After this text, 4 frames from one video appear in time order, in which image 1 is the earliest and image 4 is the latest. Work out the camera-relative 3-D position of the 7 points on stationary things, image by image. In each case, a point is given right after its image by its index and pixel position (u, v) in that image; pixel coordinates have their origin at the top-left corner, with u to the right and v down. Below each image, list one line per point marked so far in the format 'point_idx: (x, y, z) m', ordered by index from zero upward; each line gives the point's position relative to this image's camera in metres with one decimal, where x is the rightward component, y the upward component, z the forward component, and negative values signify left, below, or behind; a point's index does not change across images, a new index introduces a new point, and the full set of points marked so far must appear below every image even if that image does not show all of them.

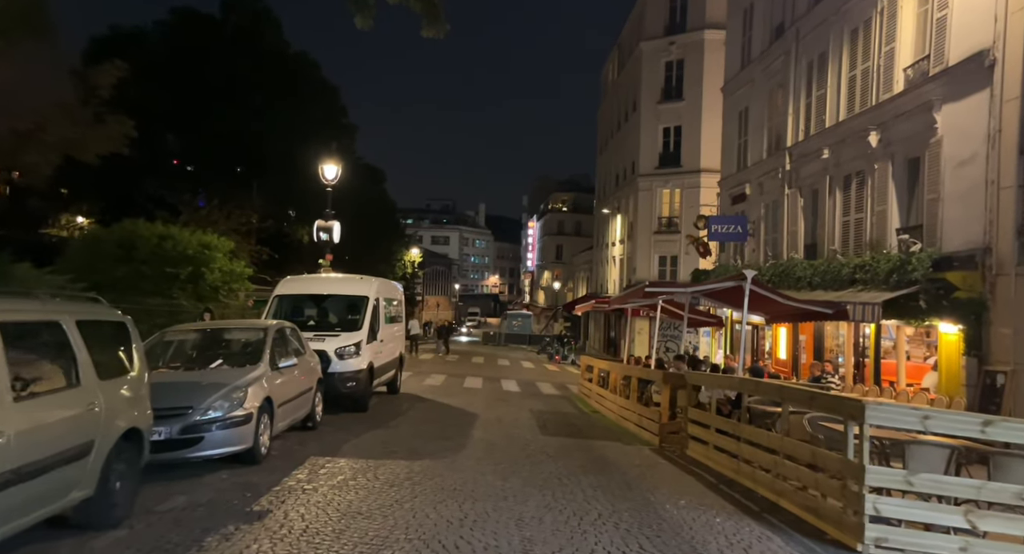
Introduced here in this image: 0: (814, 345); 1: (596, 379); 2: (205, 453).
0: (+7.7, -1.7, +16.4) m
1: (+2.3, -2.8, +17.6) m
2: (-3.1, -1.8, +6.5) m
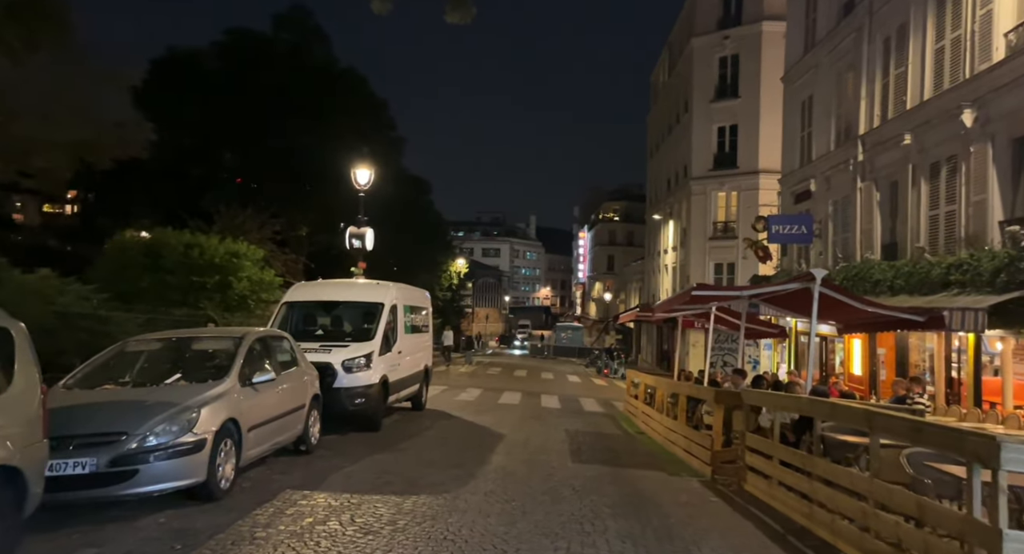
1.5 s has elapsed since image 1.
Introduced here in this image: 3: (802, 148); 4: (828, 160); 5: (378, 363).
0: (+8.5, -1.8, +14.3) m
1: (+3.2, -2.9, +15.9) m
2: (-3.0, -1.7, +5.3) m
3: (+8.9, +3.9, +19.8) m
4: (+8.6, +3.2, +17.6) m
5: (-2.3, -1.5, +11.1) m
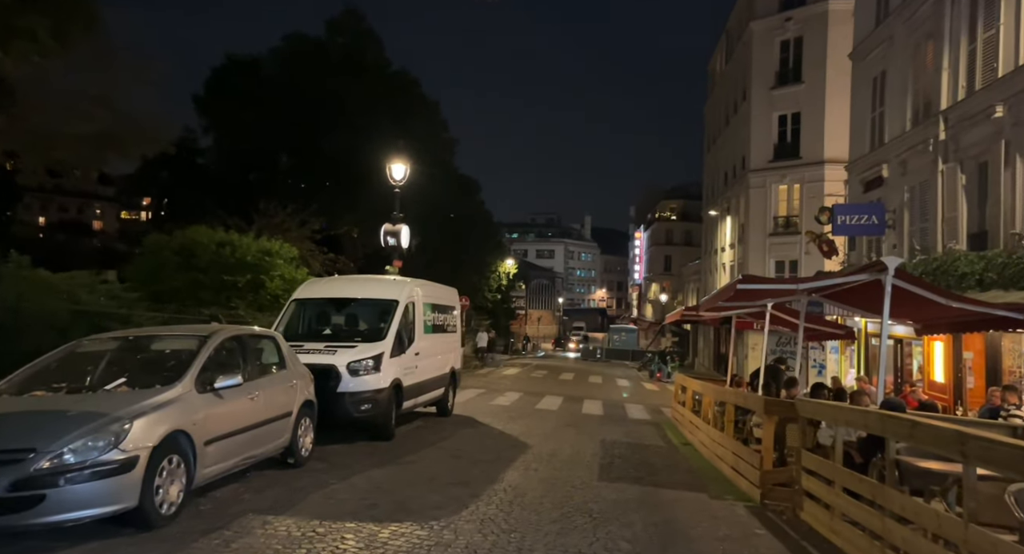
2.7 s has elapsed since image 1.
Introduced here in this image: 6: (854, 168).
0: (+9.1, -1.7, +12.4) m
1: (+4.0, -2.8, +14.5) m
2: (-3.2, -1.6, +4.5) m
3: (+10.0, +4.1, +17.9) m
4: (+9.5, +3.3, +15.7) m
5: (-1.9, -1.4, +10.2) m
6: (+10.0, +3.2, +18.9) m
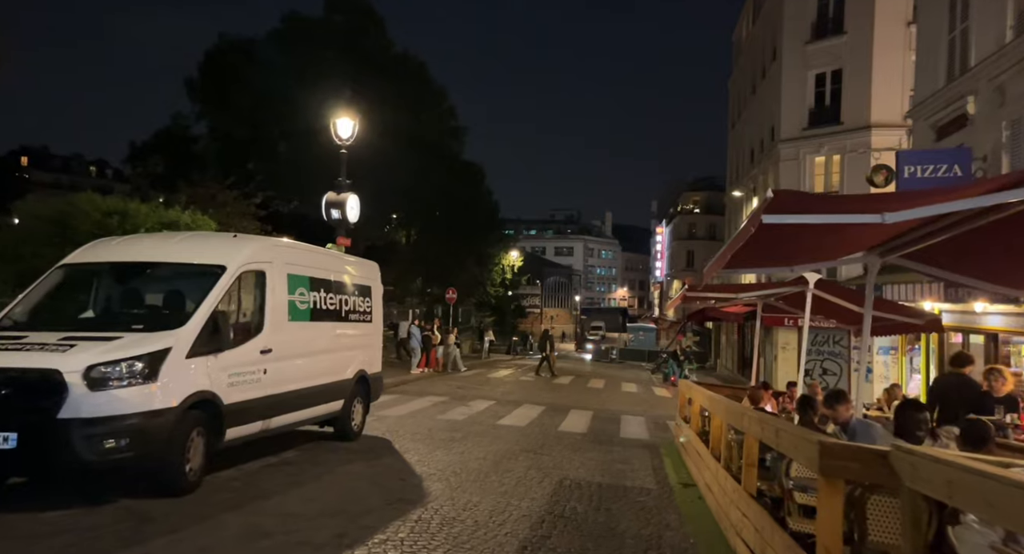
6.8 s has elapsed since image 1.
0: (+7.9, -1.2, +8.0) m
1: (+2.9, -2.3, +10.2) m
2: (-4.6, -1.1, +0.5) m
3: (+9.1, +4.5, +13.5) m
4: (+8.5, +3.8, +11.3) m
5: (-3.1, -0.9, +6.2) m
6: (+9.1, +3.7, +14.4) m
